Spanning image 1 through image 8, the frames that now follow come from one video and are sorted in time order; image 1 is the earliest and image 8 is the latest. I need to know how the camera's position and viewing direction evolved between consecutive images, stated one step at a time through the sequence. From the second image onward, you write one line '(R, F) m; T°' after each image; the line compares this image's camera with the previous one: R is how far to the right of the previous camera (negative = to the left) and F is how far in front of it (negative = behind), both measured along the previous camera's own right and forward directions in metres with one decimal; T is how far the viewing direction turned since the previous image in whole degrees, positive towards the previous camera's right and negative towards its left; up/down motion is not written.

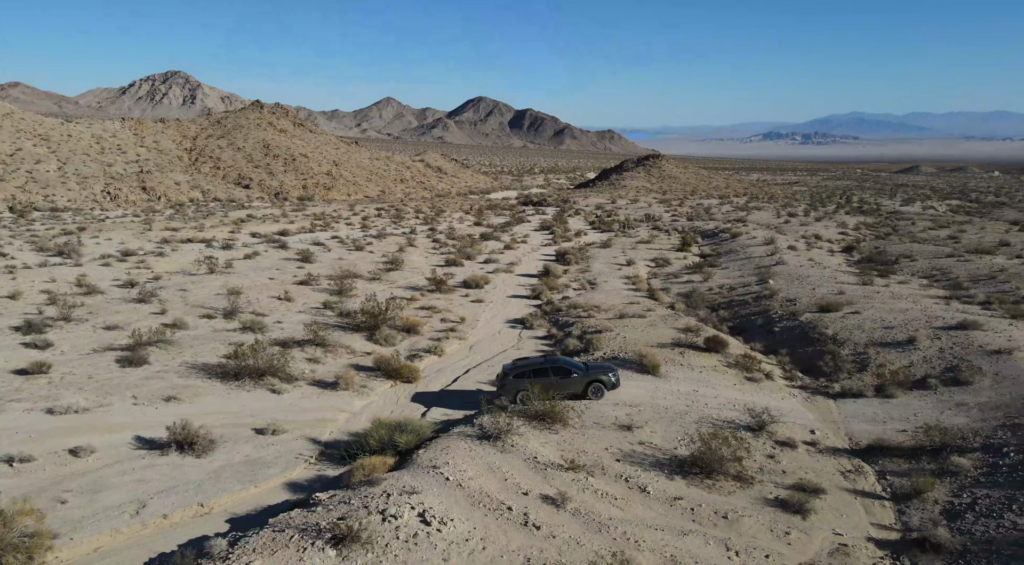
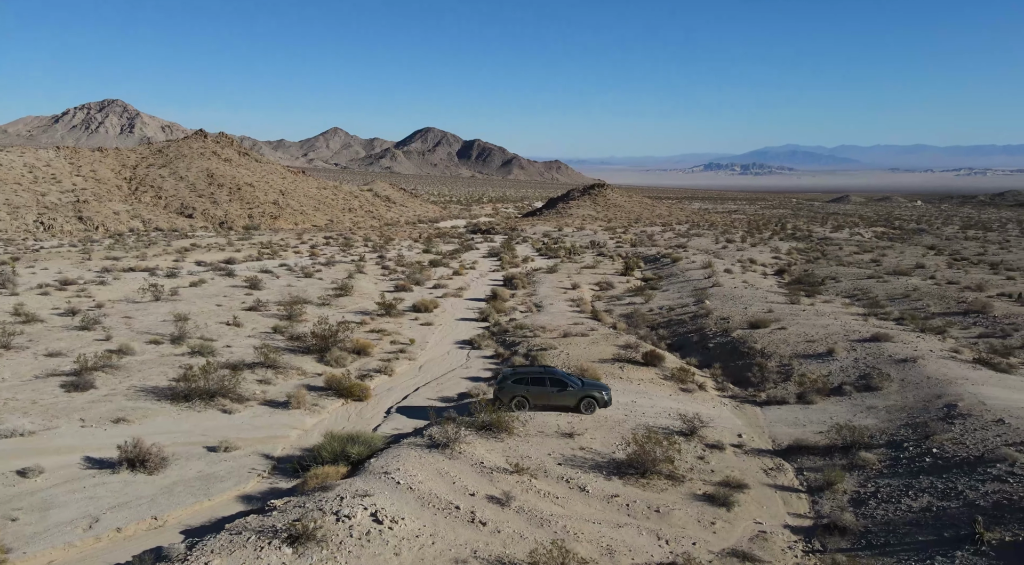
(0.0, -1.1) m; +4°
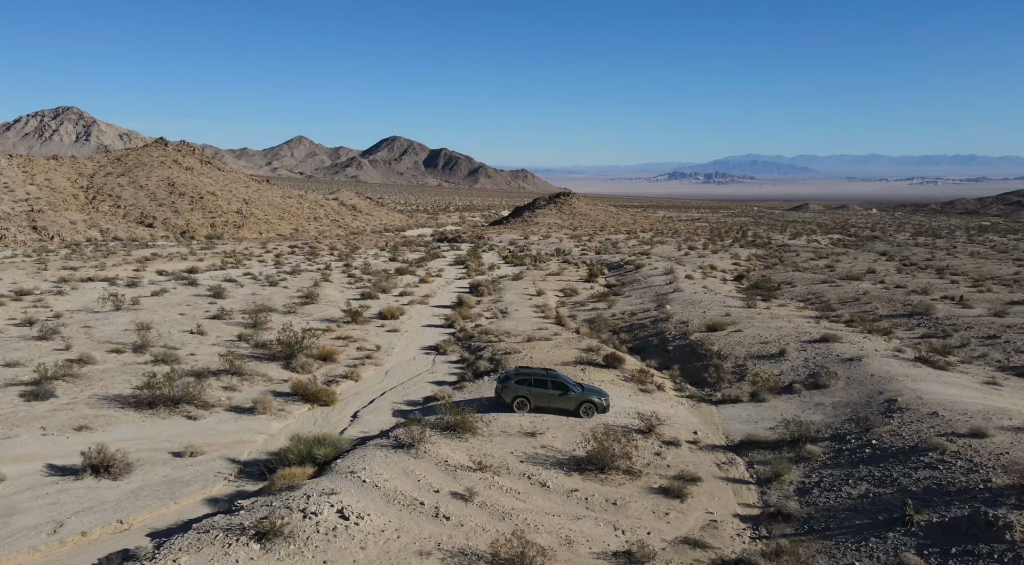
(+0.1, -0.6) m; +2°
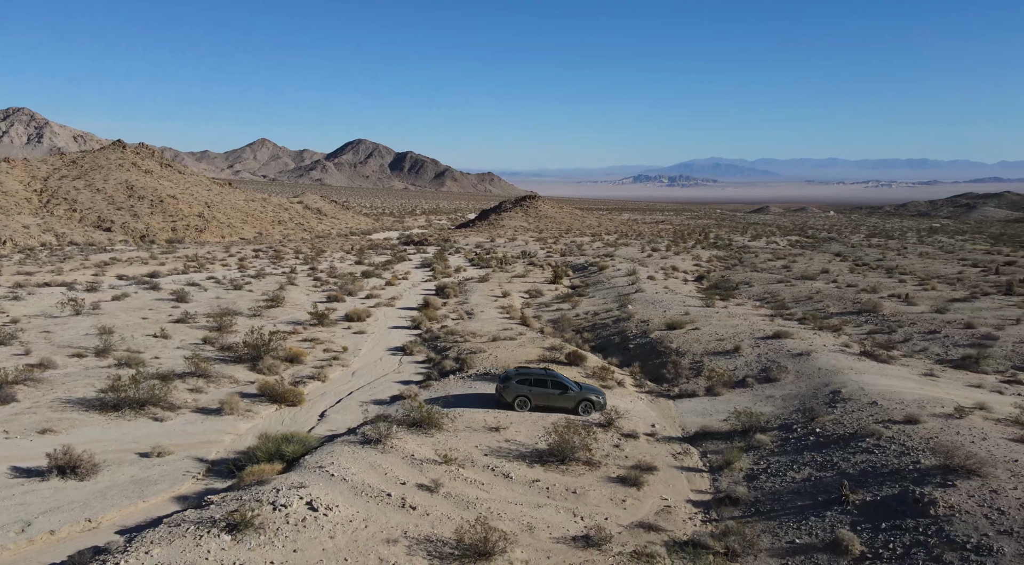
(+0.1, -0.6) m; +2°
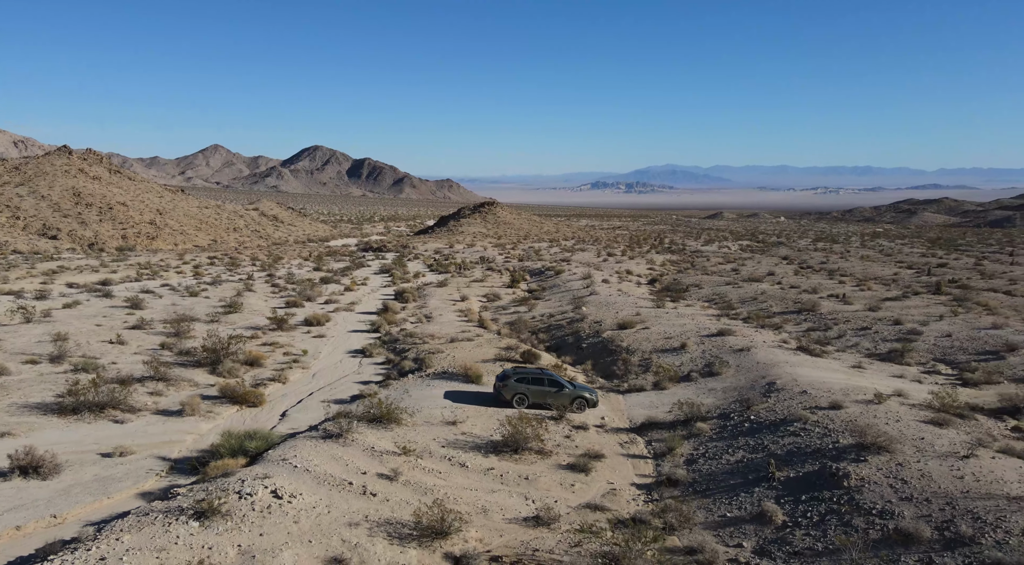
(+0.1, -1.0) m; +3°
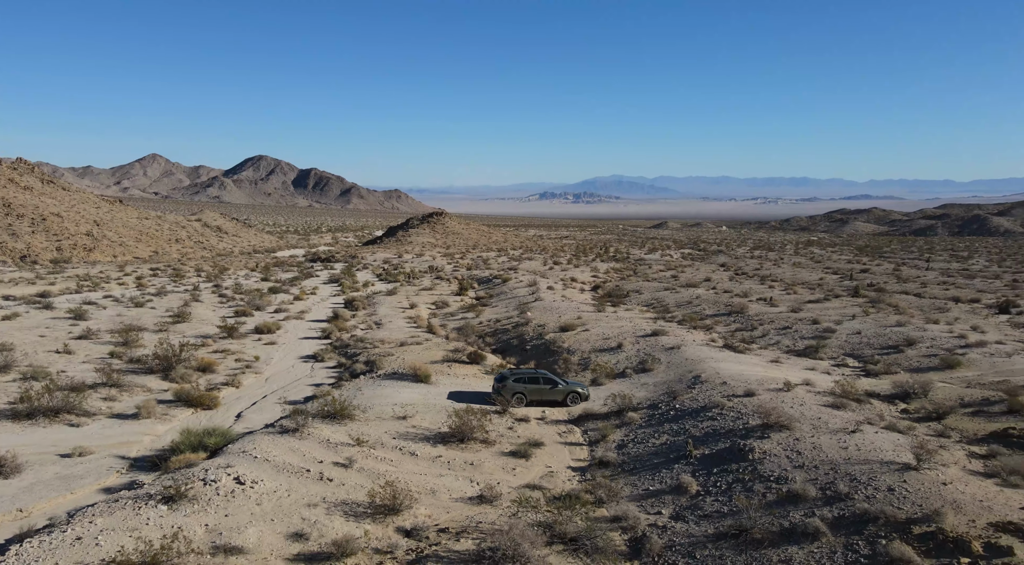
(+0.1, -1.6) m; +4°
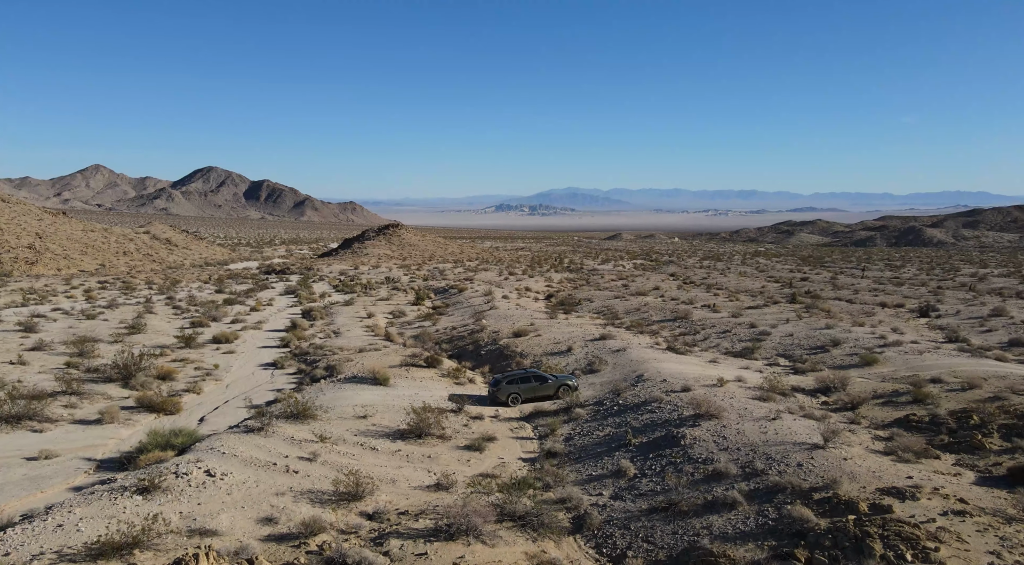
(+0.1, -1.4) m; +3°
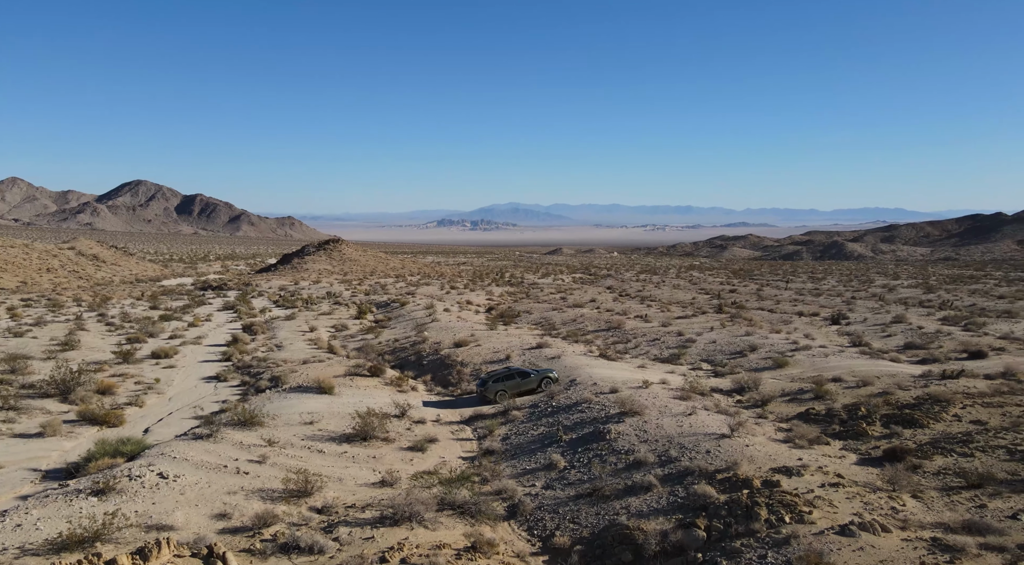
(+0.1, -1.5) m; +4°
